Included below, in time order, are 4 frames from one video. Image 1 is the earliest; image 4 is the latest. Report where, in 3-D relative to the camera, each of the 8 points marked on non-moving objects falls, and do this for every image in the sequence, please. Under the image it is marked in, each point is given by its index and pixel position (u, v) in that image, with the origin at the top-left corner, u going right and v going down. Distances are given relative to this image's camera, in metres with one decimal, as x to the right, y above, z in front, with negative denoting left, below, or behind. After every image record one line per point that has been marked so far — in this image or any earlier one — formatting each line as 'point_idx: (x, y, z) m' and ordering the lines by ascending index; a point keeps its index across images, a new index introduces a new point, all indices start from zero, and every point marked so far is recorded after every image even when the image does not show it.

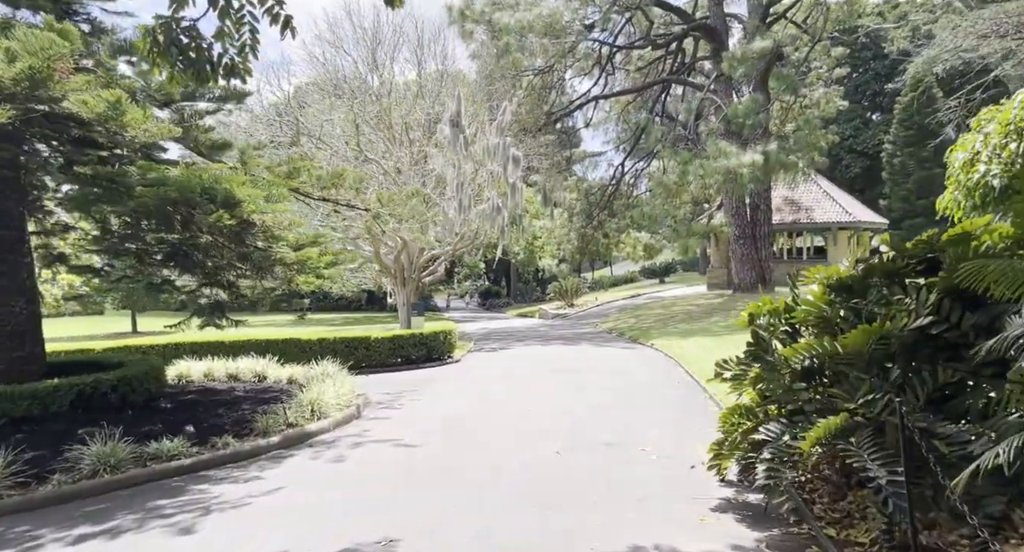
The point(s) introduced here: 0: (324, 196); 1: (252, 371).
0: (-3.1, +1.3, +11.7) m
1: (-4.3, -1.6, +11.9) m
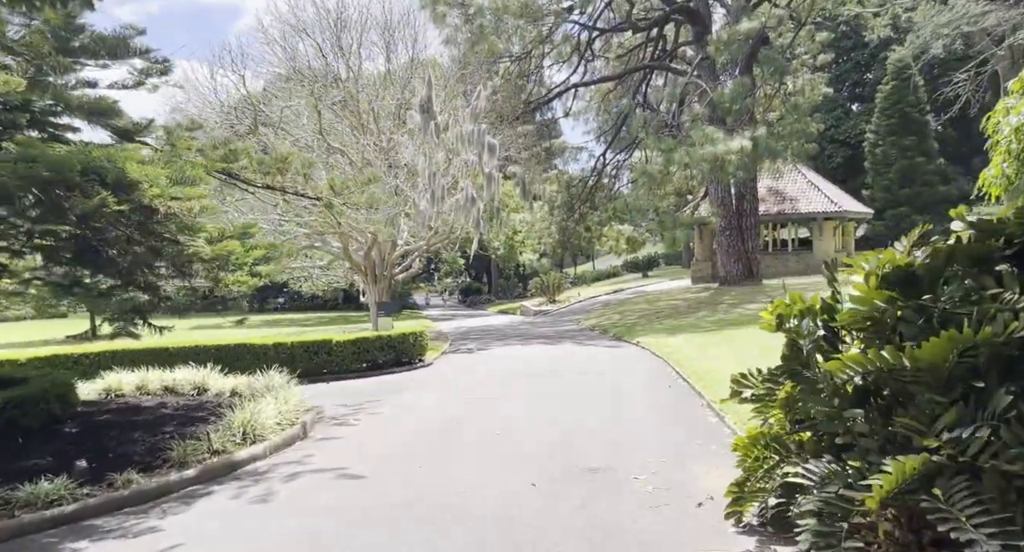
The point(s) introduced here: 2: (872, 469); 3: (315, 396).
0: (-3.5, +1.3, +10.3) m
1: (-4.7, -1.6, +10.6) m
2: (+1.7, -0.9, +3.4) m
3: (-3.0, -1.9, +11.1) m
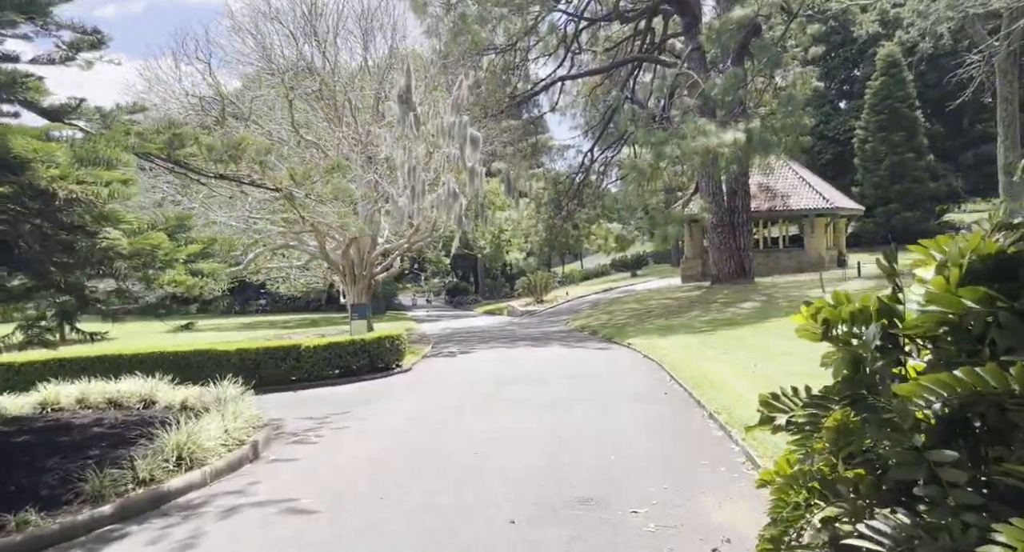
0: (-3.7, +1.3, +9.3) m
1: (-5.0, -1.6, +9.5) m
2: (+1.6, -0.9, +2.5) m
3: (-3.3, -1.9, +10.1) m
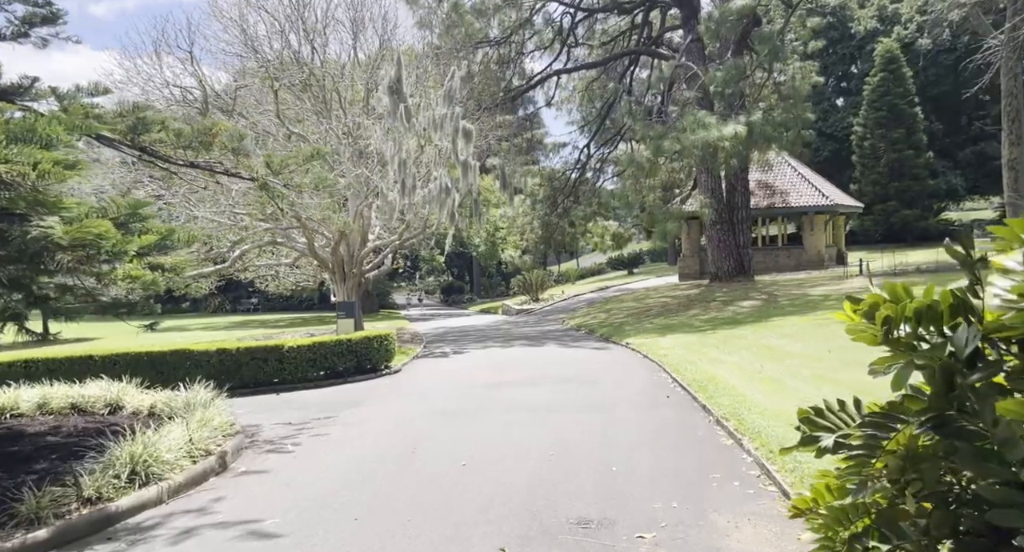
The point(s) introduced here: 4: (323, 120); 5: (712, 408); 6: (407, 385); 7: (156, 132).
0: (-3.8, +1.4, +8.6) m
1: (-5.0, -1.5, +8.9) m
2: (+1.5, -0.8, +1.9) m
3: (-3.4, -1.8, +9.5) m
4: (-5.1, +4.2, +19.6) m
5: (+2.4, -1.6, +8.6) m
6: (-1.8, -1.9, +12.7) m
7: (-4.0, +1.6, +8.0) m
